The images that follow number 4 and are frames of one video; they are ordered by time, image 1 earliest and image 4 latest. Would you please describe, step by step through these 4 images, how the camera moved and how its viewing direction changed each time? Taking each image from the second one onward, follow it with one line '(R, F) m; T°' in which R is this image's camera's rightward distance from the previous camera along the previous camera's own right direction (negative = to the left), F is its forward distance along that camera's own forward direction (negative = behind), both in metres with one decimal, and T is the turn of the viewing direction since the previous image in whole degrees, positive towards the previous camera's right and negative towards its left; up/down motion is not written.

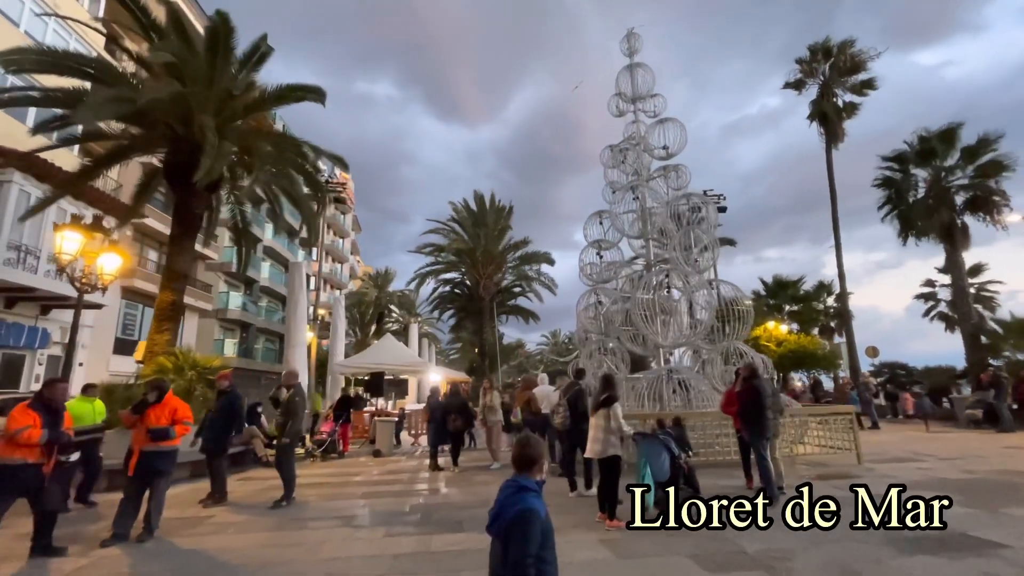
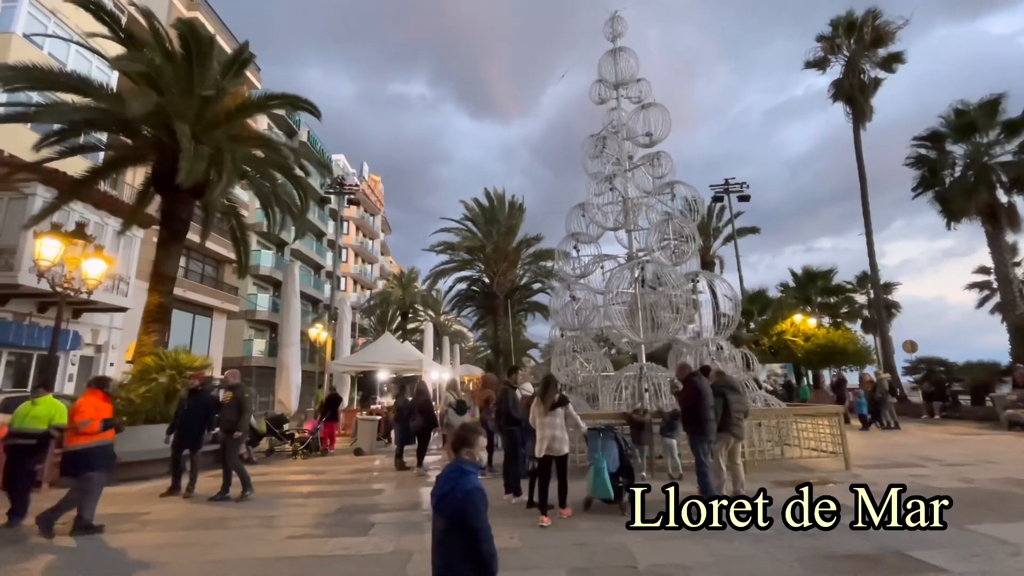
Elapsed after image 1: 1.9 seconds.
(+1.6, +0.3) m; -6°
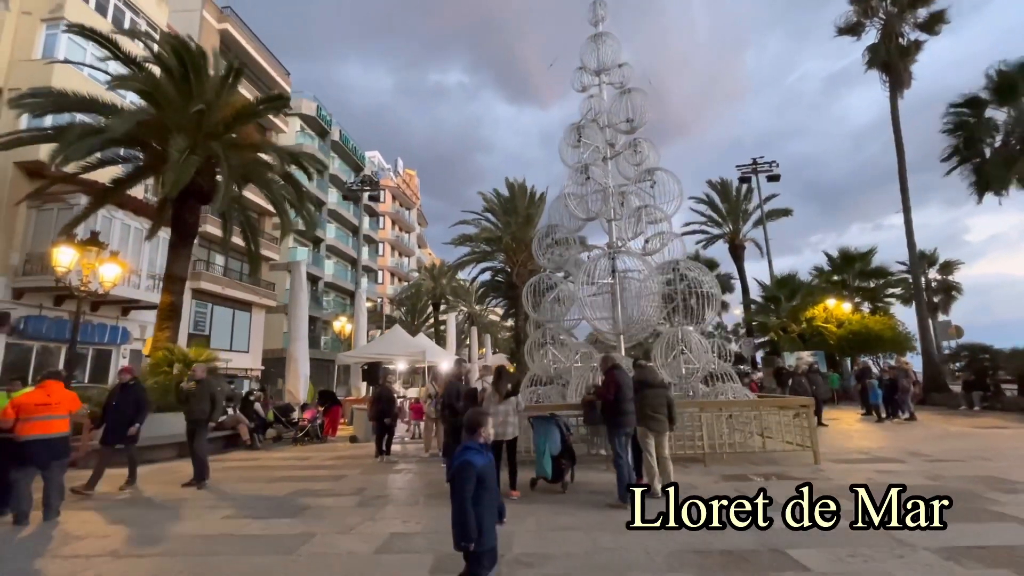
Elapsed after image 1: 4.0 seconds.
(+1.7, 0.0) m; -7°
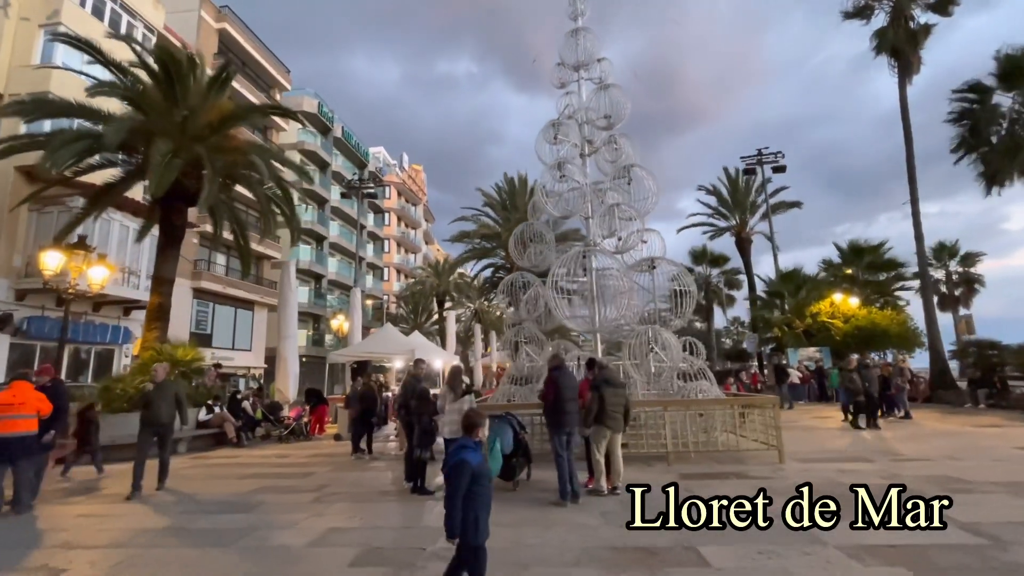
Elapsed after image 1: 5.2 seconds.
(+0.9, +0.1) m; -2°
